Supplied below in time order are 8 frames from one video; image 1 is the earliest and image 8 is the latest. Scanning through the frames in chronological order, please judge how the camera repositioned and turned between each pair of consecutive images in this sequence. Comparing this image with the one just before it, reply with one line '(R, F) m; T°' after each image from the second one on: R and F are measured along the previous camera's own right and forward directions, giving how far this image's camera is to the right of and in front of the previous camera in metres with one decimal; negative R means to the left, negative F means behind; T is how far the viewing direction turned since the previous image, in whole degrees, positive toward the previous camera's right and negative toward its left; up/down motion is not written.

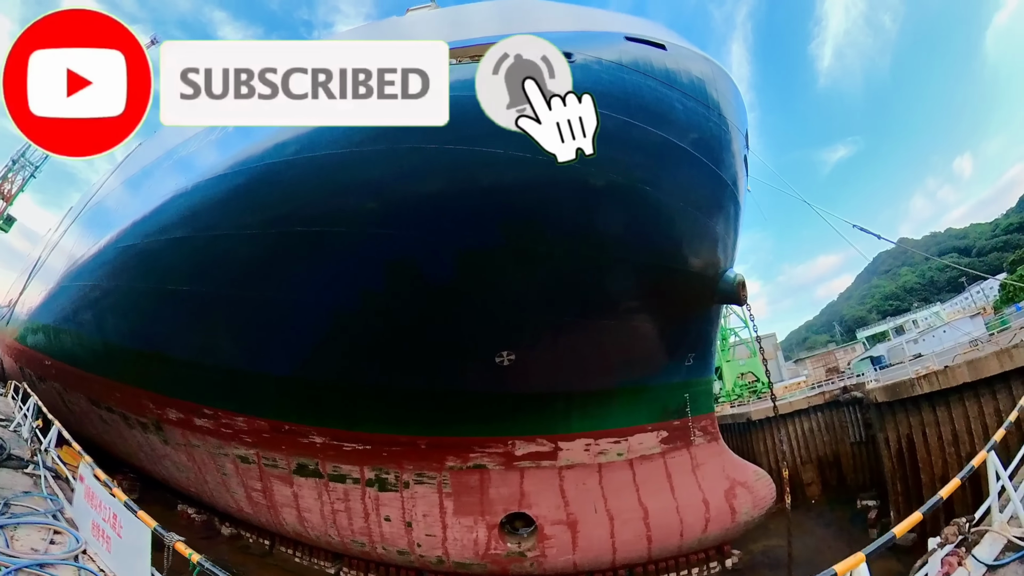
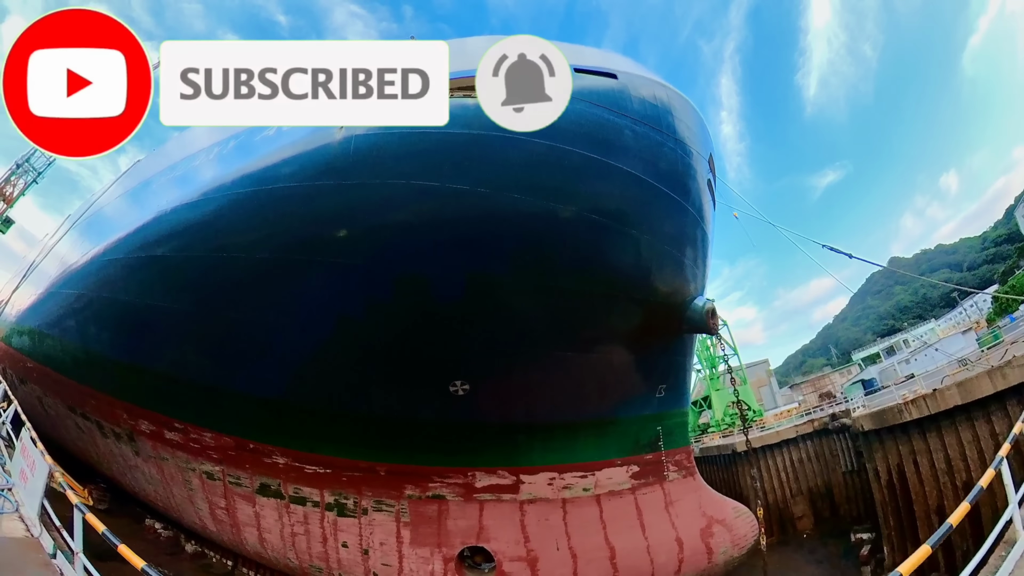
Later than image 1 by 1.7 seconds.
(+0.8, +0.1) m; -5°
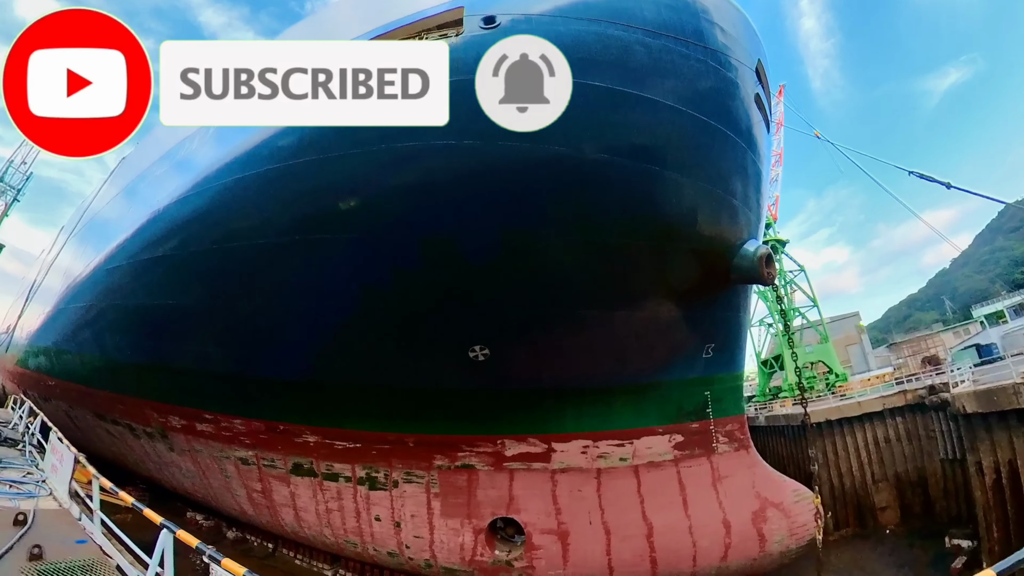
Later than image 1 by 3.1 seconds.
(+0.7, +0.6) m; -11°
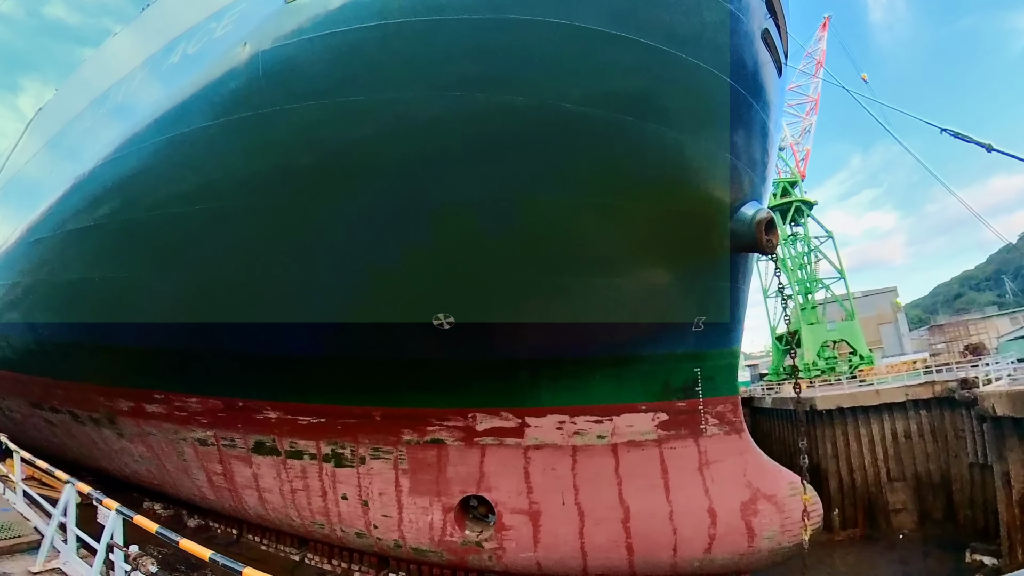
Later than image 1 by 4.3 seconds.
(+0.6, +0.4) m; -4°
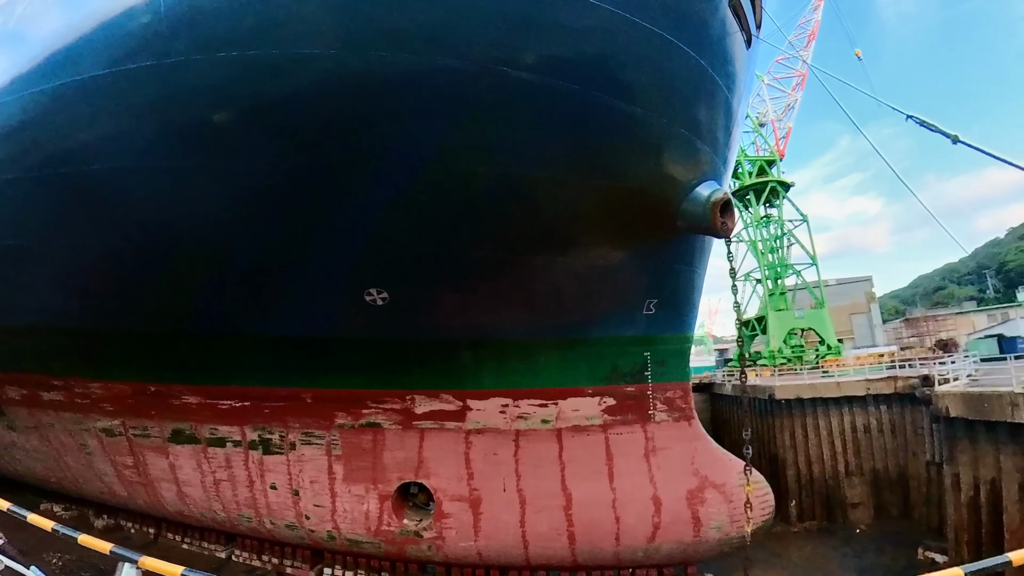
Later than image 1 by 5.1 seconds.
(+0.4, +0.2) m; 0°
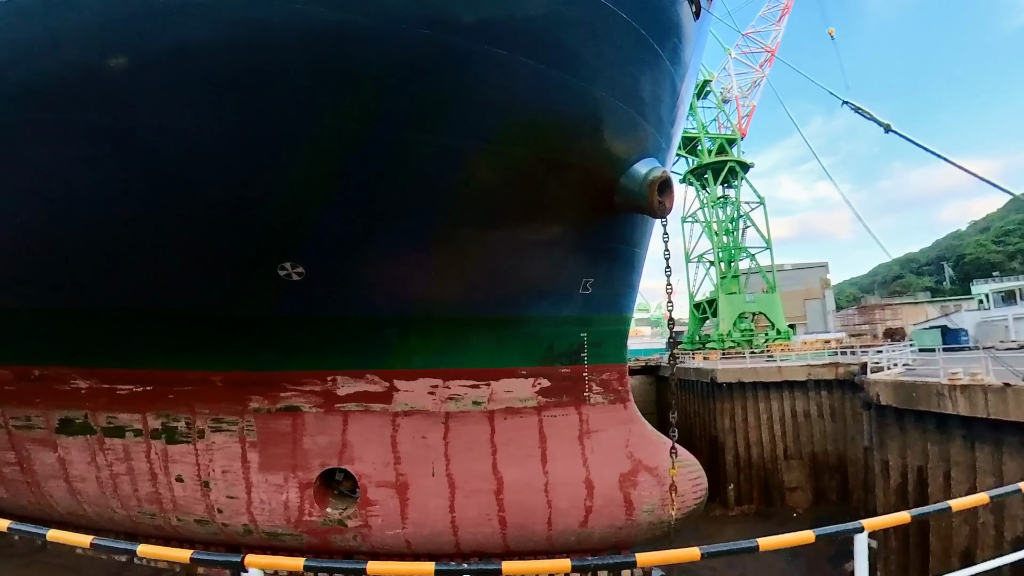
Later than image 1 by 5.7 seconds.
(+0.4, +0.2) m; +2°
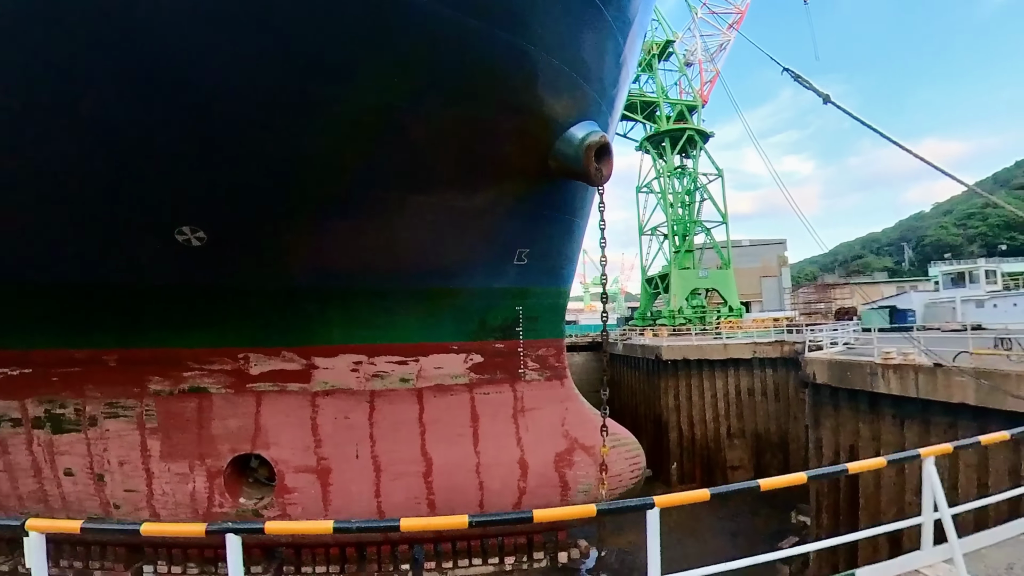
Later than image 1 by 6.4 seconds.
(+0.3, +0.2) m; +2°
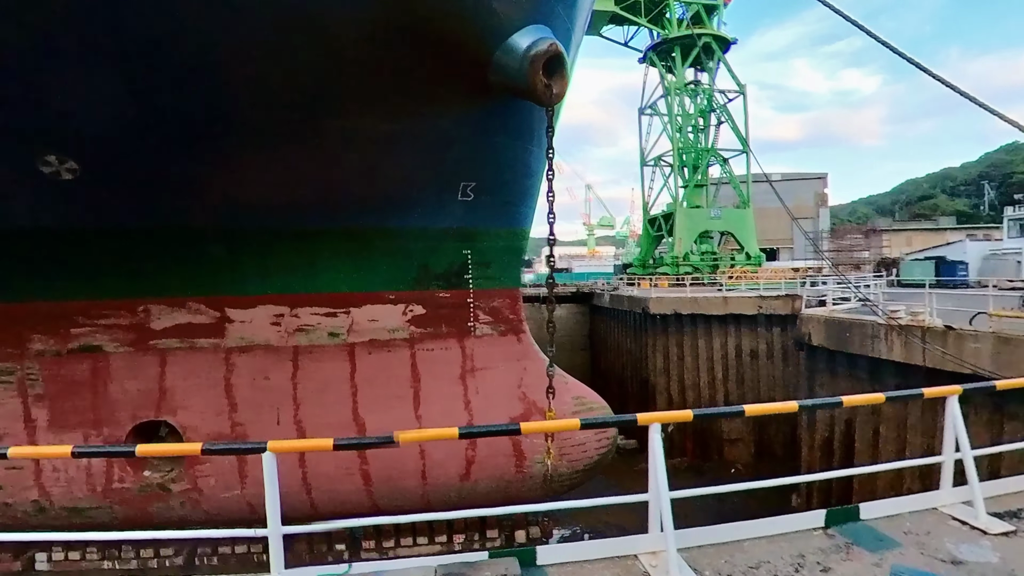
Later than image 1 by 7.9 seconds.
(+0.6, +0.7) m; -5°
